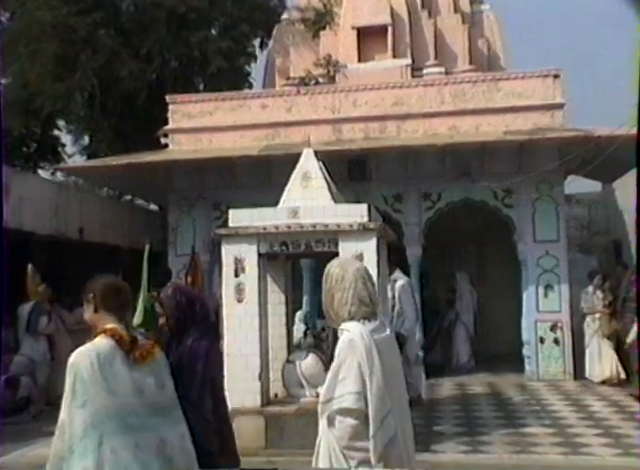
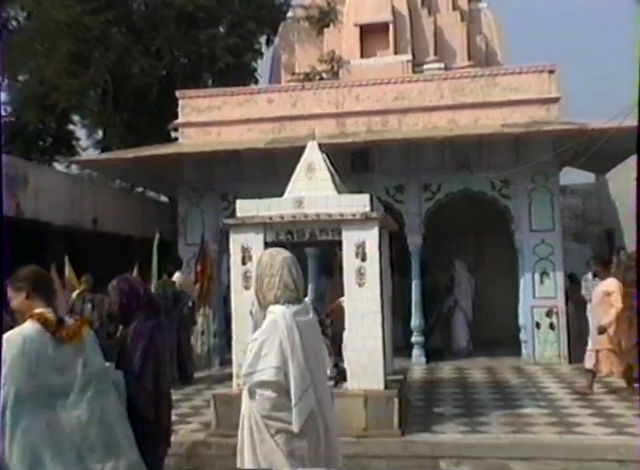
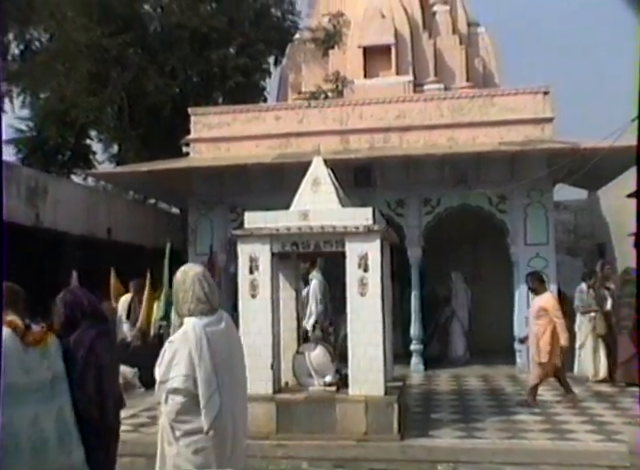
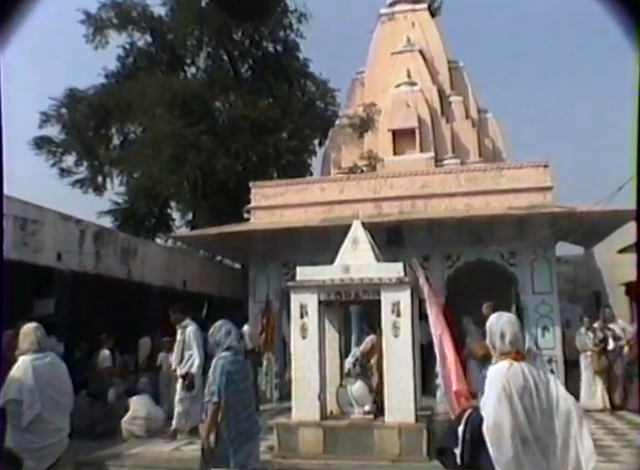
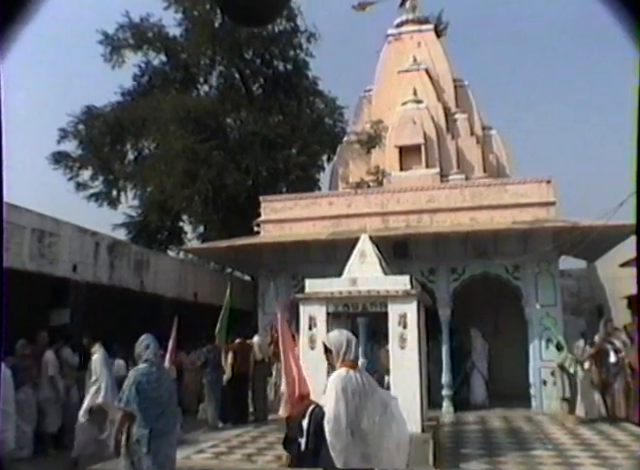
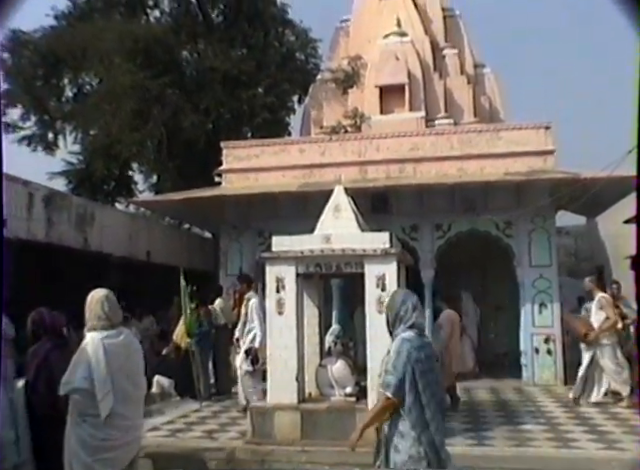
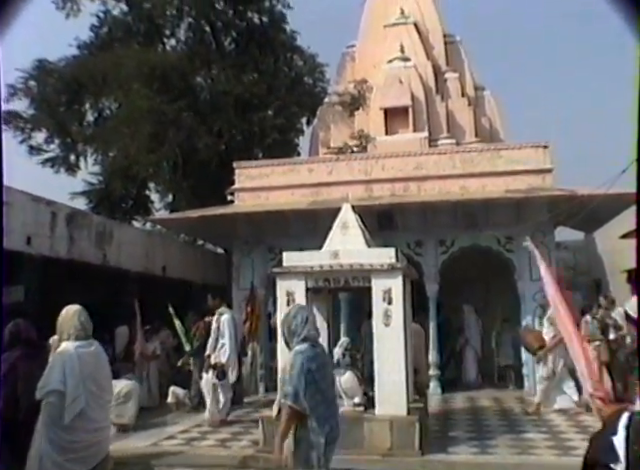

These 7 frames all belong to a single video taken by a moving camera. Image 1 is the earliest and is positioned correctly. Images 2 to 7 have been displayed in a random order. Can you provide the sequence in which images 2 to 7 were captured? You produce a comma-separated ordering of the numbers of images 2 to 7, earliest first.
2, 3, 6, 7, 4, 5
